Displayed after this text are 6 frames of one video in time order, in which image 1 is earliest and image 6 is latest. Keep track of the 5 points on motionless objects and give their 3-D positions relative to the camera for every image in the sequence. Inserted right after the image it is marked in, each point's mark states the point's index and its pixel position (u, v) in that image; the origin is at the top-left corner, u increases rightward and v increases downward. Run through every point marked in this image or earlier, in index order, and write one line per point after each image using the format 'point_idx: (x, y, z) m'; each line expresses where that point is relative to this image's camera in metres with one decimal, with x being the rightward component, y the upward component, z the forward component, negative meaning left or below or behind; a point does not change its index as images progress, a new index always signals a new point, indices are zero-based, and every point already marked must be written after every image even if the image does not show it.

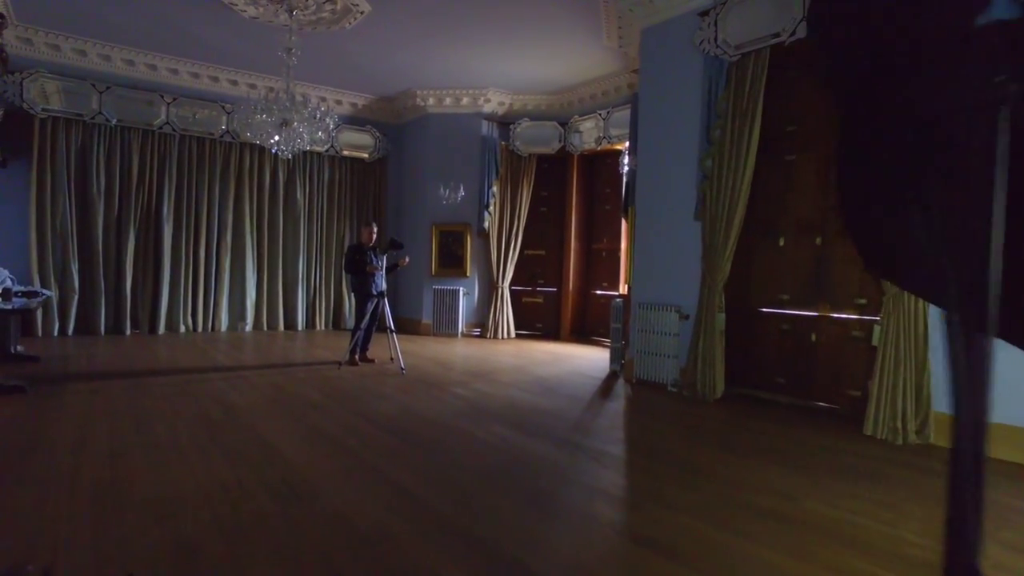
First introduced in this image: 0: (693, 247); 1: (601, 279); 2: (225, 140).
0: (+1.5, +0.3, +5.2) m
1: (+1.2, +0.1, +8.8) m
2: (-3.7, +1.9, +8.1) m
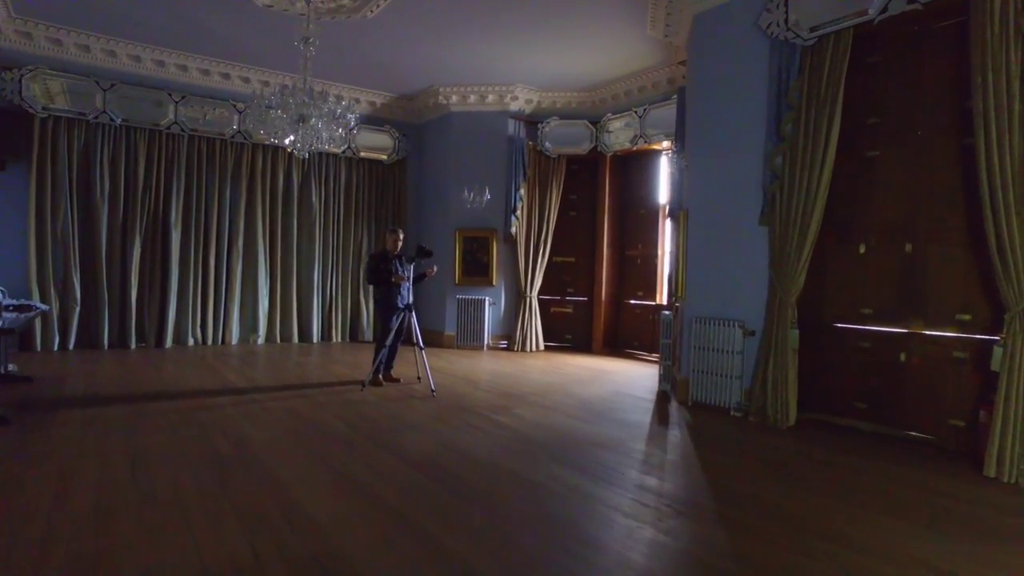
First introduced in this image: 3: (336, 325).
0: (+1.8, +0.2, +4.7) m
1: (+1.6, 0.0, +8.2) m
2: (-3.3, +1.8, +7.7) m
3: (-2.4, -0.5, +8.4) m
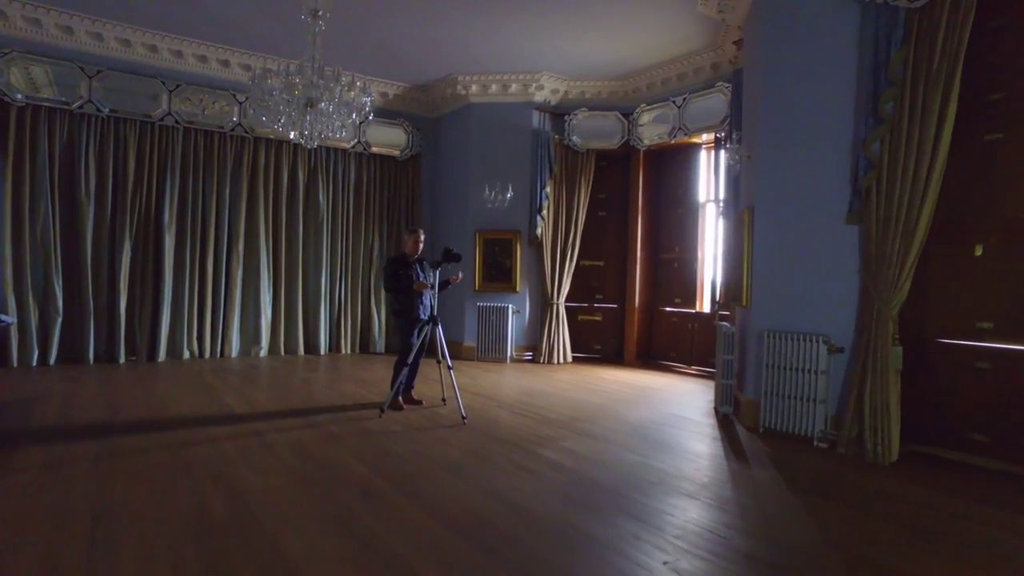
0: (+2.1, +0.2, +4.0) m
1: (+1.9, -0.1, +7.5) m
2: (-3.1, +1.7, +7.0) m
3: (-2.1, -0.6, +7.8) m
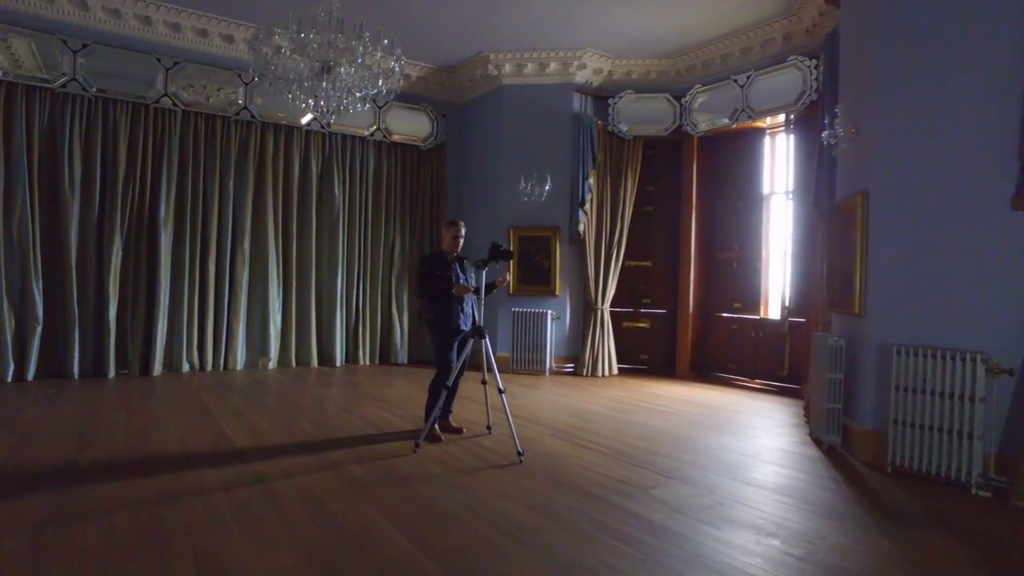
0: (+2.5, +0.2, +3.1) m
1: (+2.3, -0.1, +6.7) m
2: (-2.7, +1.7, +6.2) m
3: (-1.6, -0.6, +7.0) m
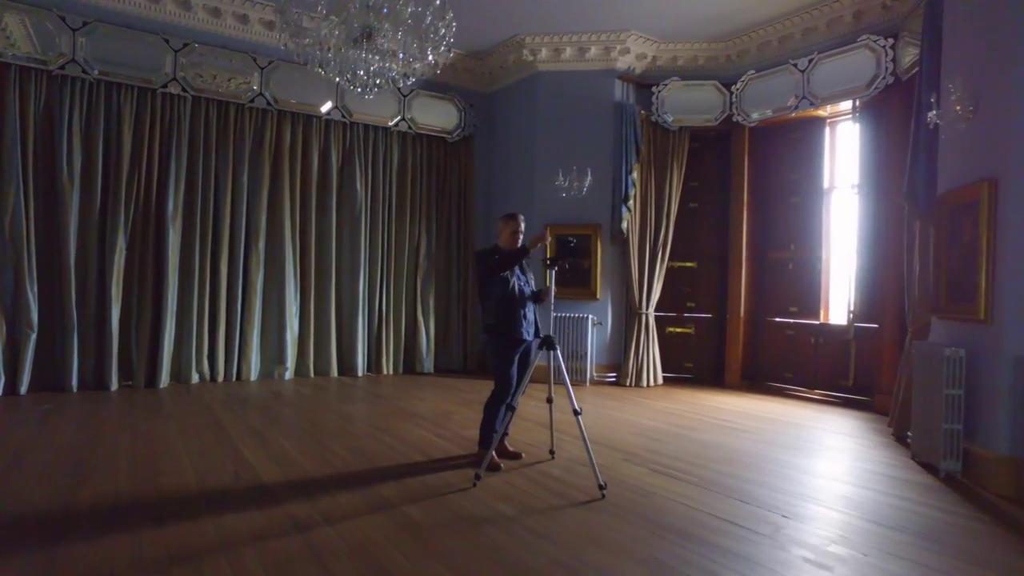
0: (+2.8, +0.2, +2.6) m
1: (+2.7, -0.1, +6.1) m
2: (-2.3, +1.6, +5.7) m
3: (-1.3, -0.7, +6.4) m
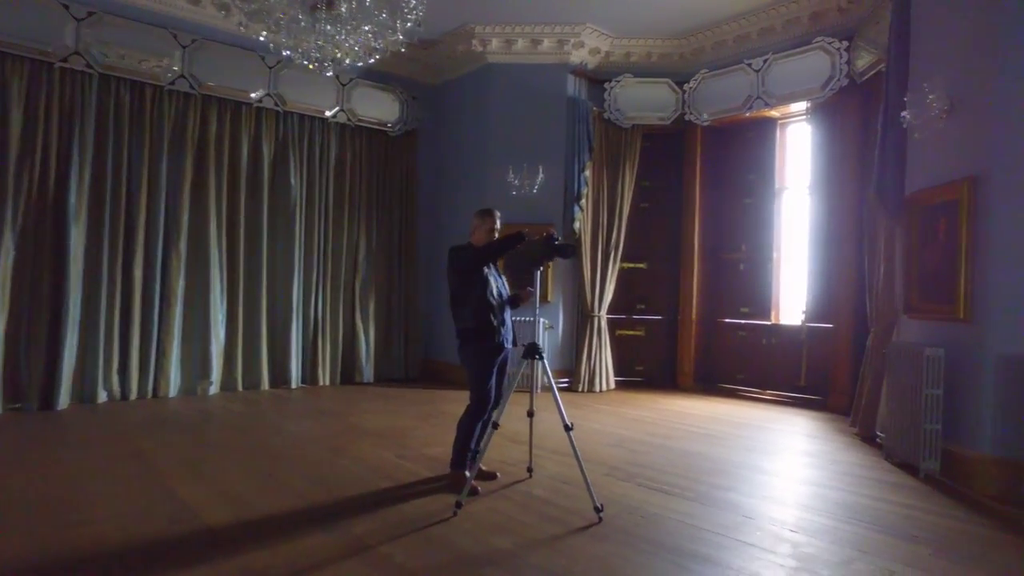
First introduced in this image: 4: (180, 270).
0: (+2.8, +0.2, +2.6) m
1: (+2.2, -0.1, +6.1) m
2: (-2.7, +1.6, +5.1) m
3: (-1.8, -0.7, +5.9) m
4: (-2.7, +0.1, +5.1) m
